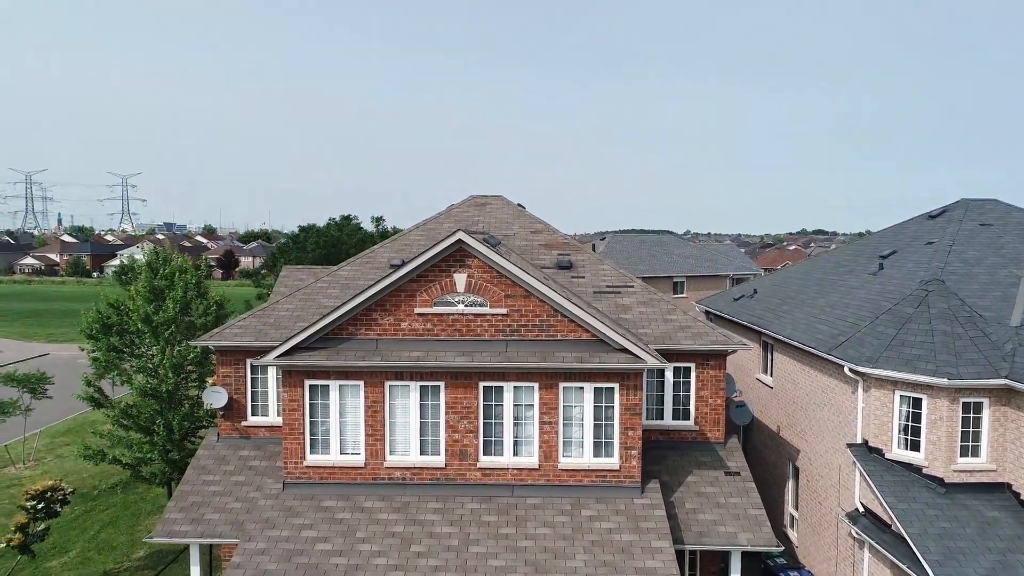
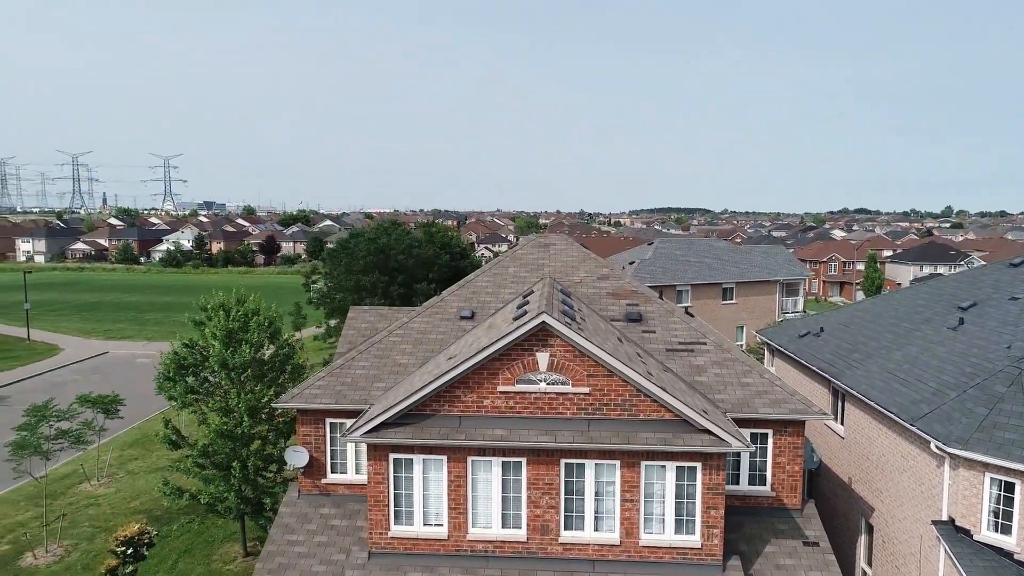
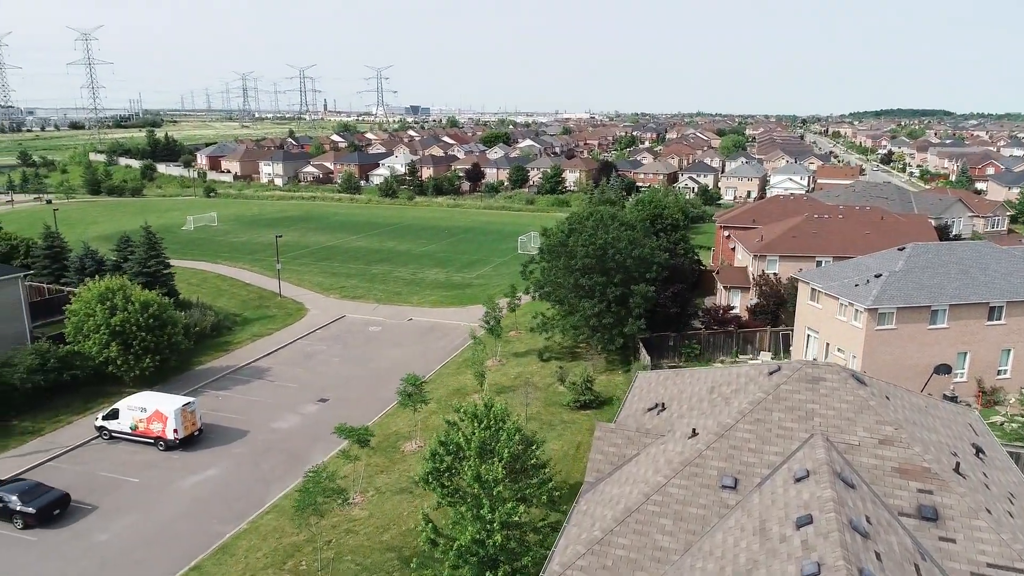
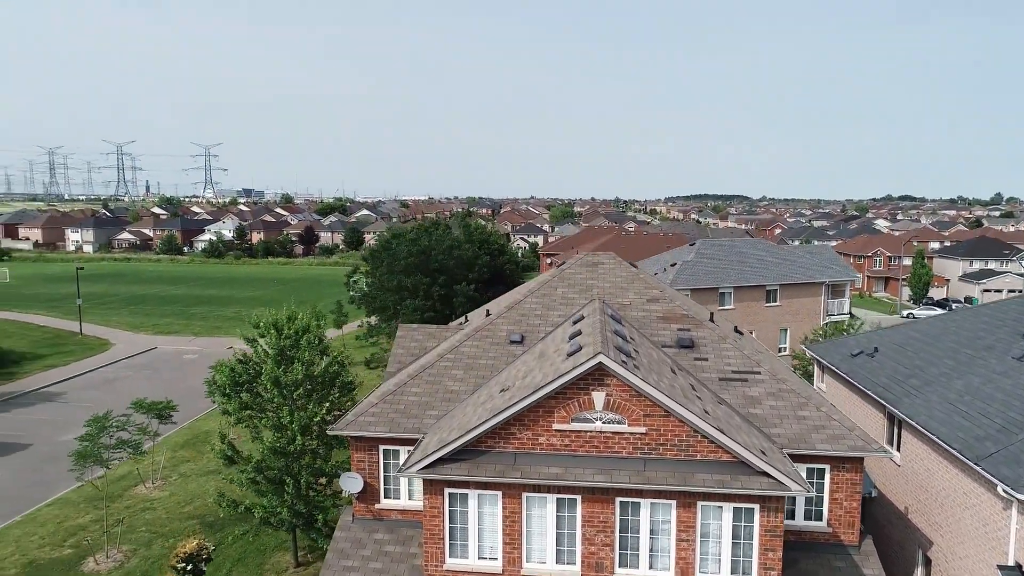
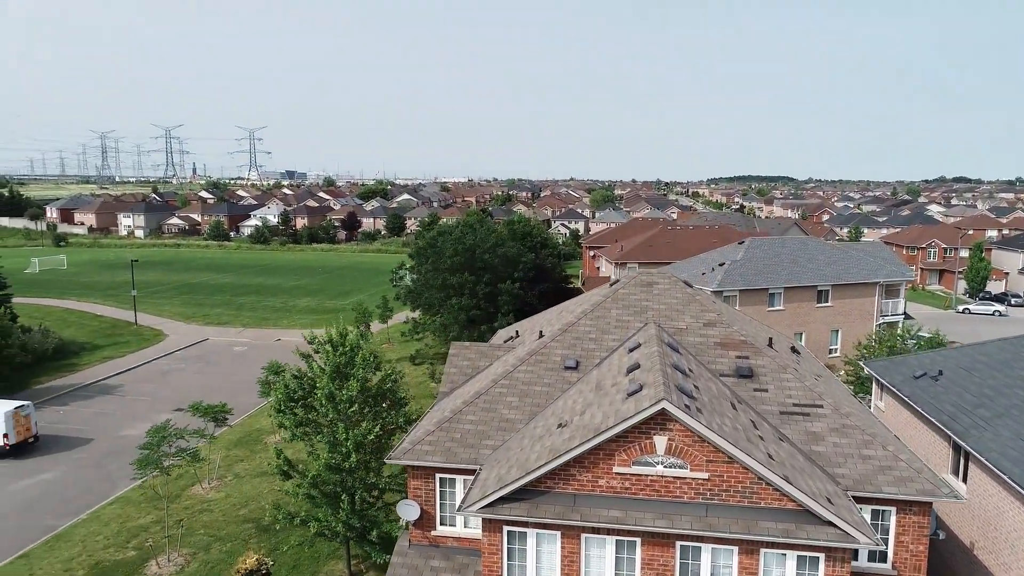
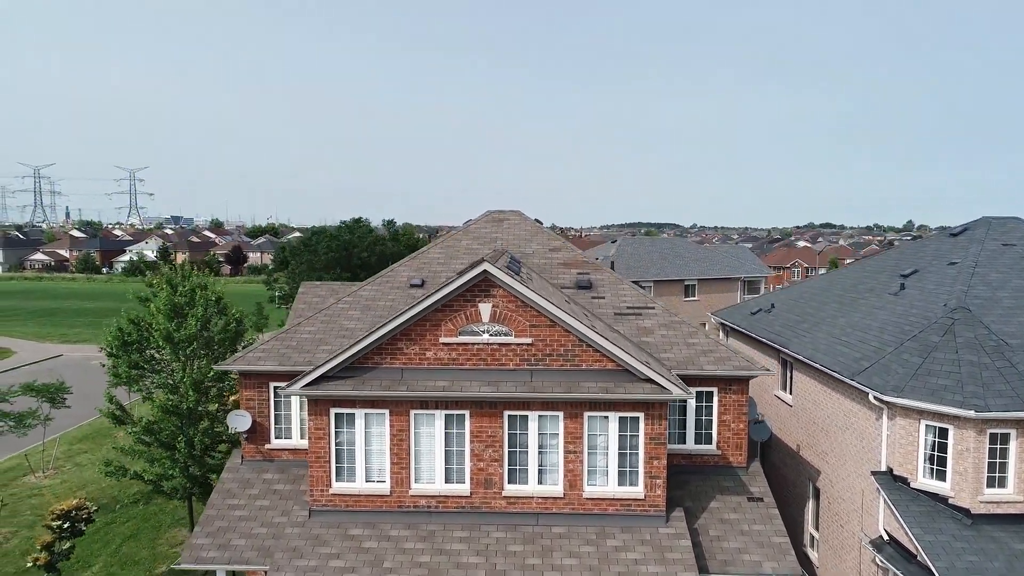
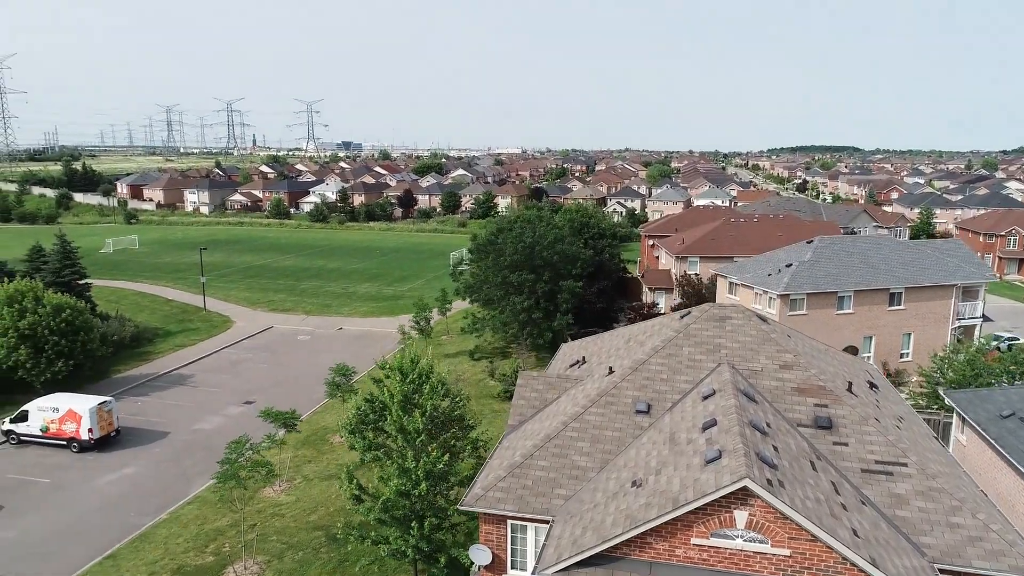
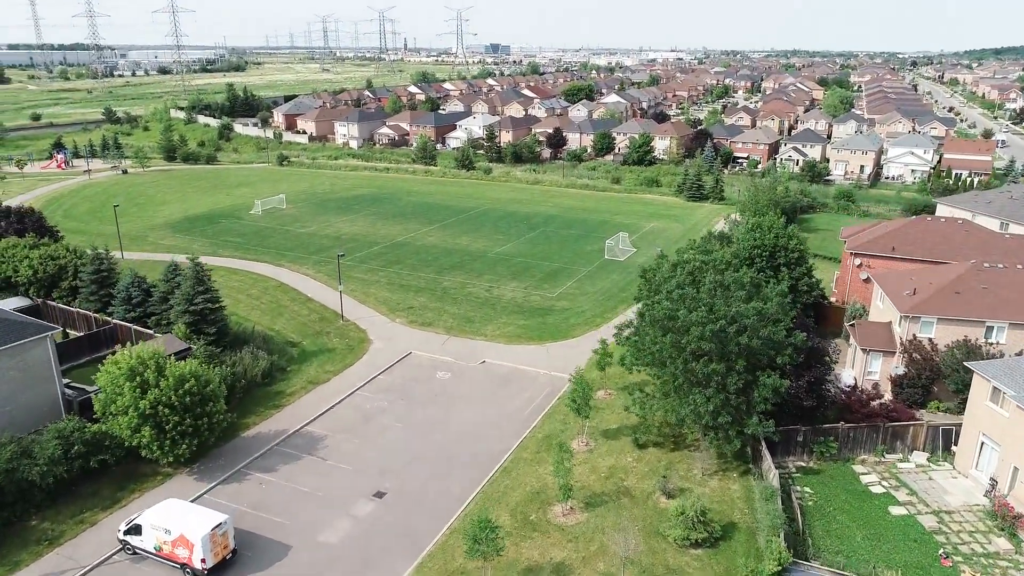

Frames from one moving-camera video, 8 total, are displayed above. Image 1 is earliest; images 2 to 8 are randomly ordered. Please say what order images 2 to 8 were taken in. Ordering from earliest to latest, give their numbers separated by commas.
6, 2, 4, 5, 7, 3, 8
